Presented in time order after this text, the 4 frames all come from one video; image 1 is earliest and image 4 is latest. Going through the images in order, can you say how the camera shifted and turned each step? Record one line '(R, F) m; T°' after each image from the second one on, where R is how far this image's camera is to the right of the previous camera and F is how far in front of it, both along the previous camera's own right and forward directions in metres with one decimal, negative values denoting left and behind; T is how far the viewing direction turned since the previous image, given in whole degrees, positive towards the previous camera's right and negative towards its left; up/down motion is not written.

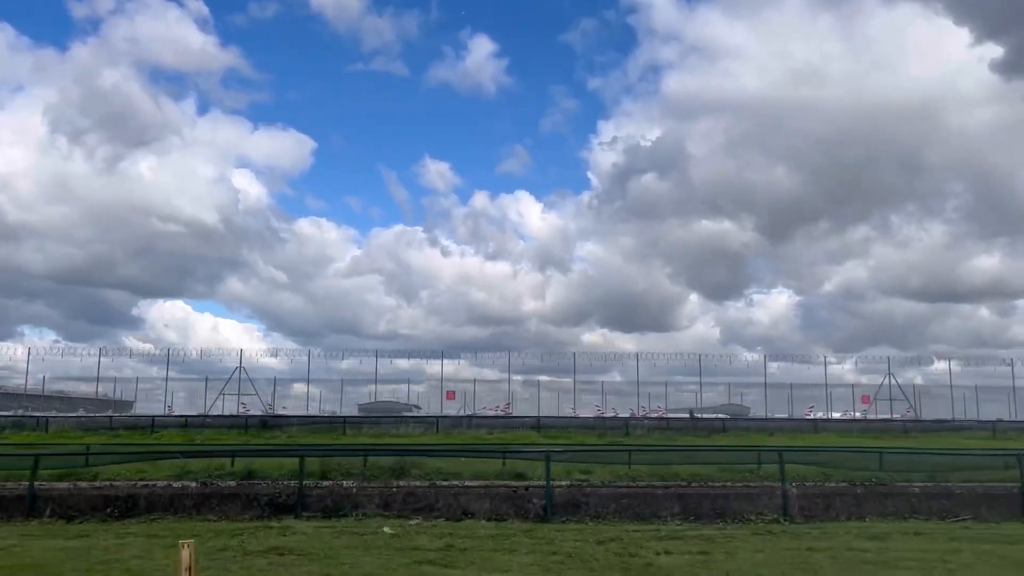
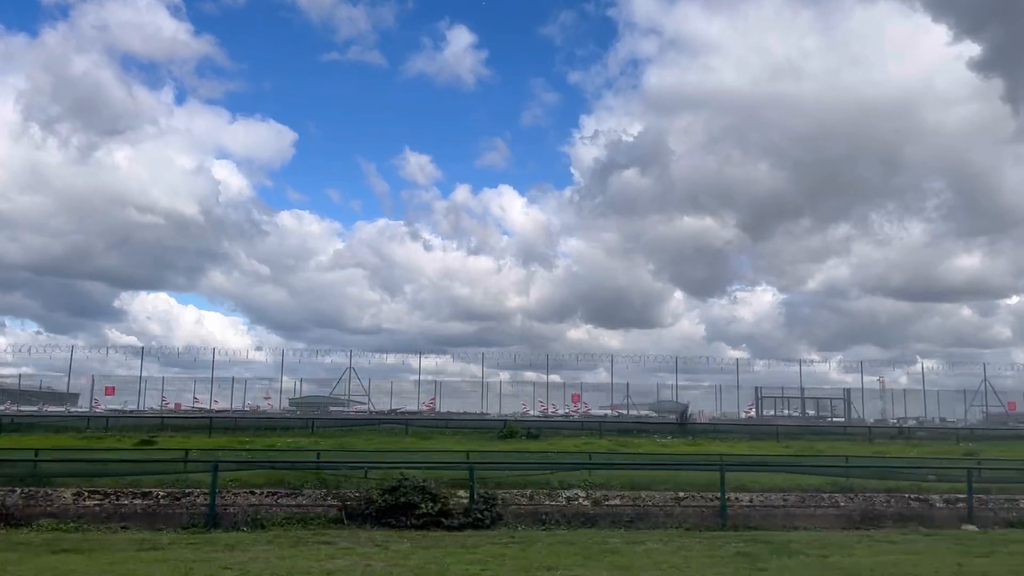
(+2.2, +3.4) m; +1°
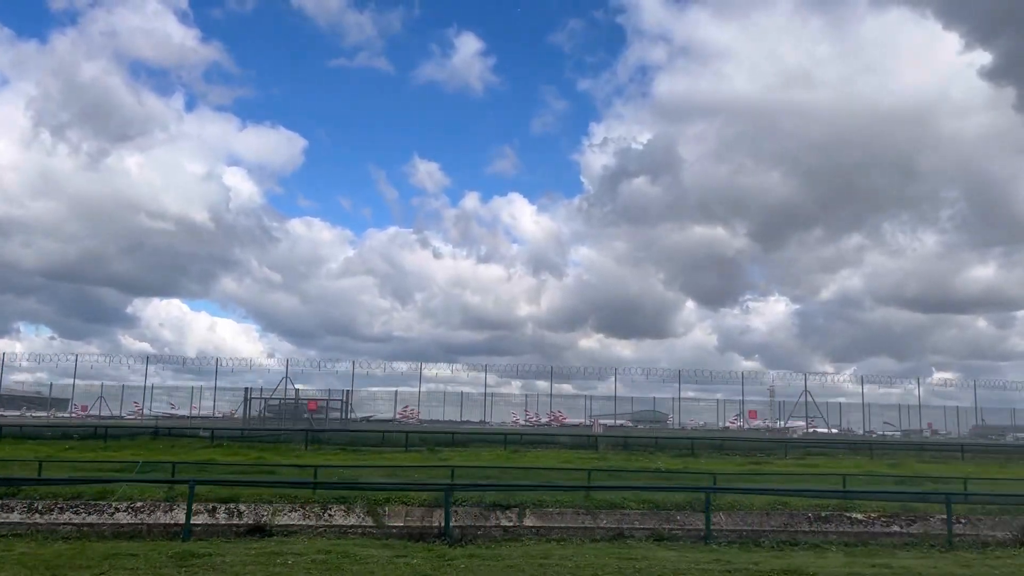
(+2.7, +2.6) m; -1°
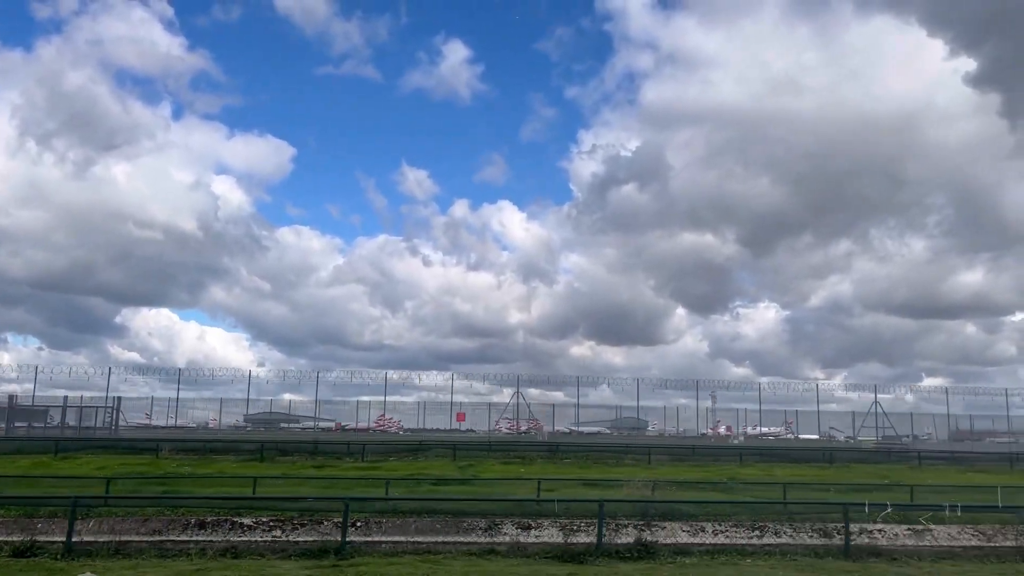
(+1.0, +0.7) m; +1°
